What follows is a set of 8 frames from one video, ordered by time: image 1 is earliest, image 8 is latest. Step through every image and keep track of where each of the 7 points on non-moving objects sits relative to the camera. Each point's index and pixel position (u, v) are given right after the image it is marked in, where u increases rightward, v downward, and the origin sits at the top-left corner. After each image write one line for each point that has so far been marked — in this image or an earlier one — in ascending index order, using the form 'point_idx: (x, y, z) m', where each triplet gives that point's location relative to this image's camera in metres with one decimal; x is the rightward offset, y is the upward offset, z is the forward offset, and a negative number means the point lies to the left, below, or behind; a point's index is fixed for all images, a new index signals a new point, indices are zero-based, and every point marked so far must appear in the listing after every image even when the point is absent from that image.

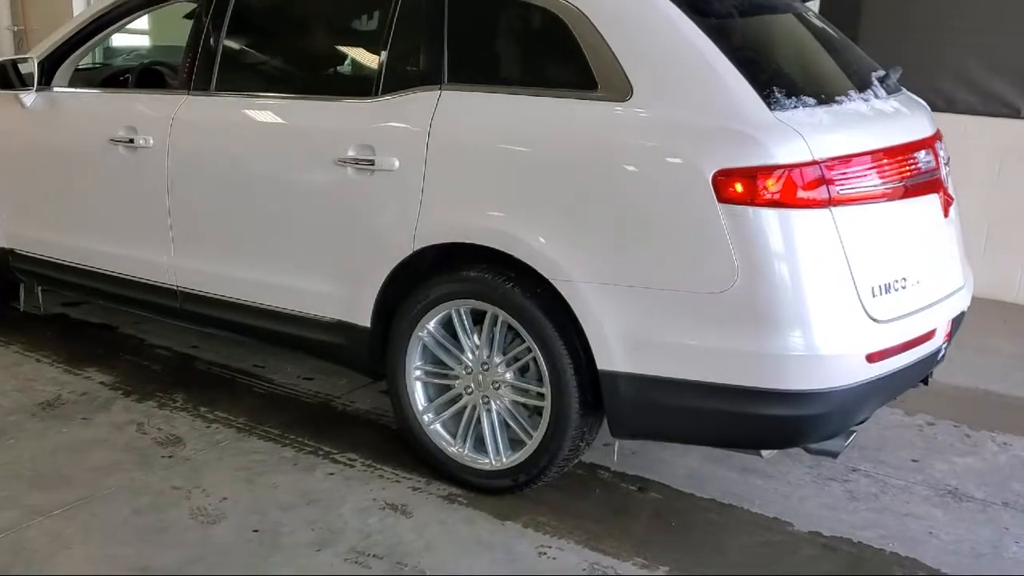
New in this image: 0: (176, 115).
0: (-1.2, +0.6, +3.6) m
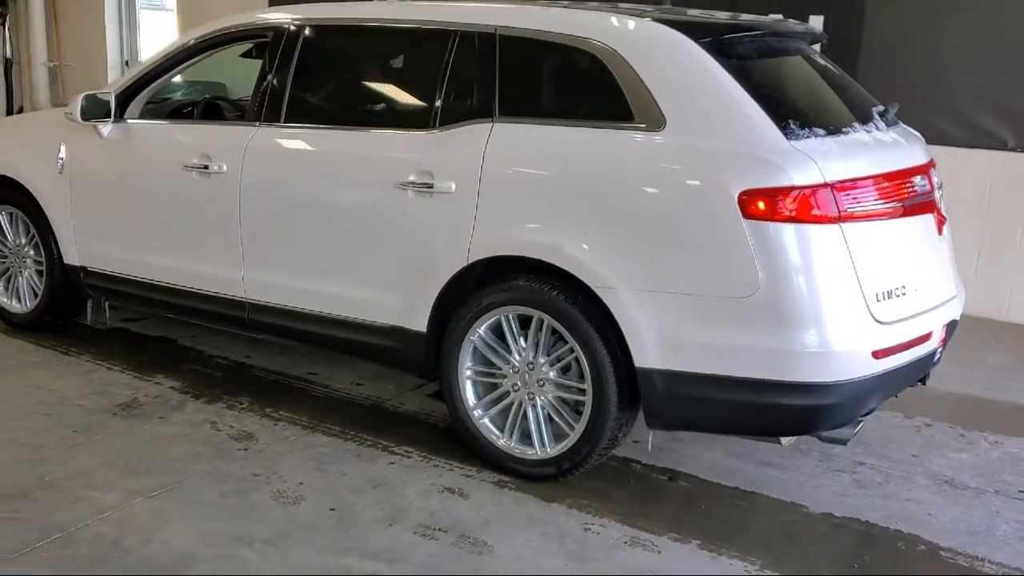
0: (-1.0, +0.6, +4.0) m
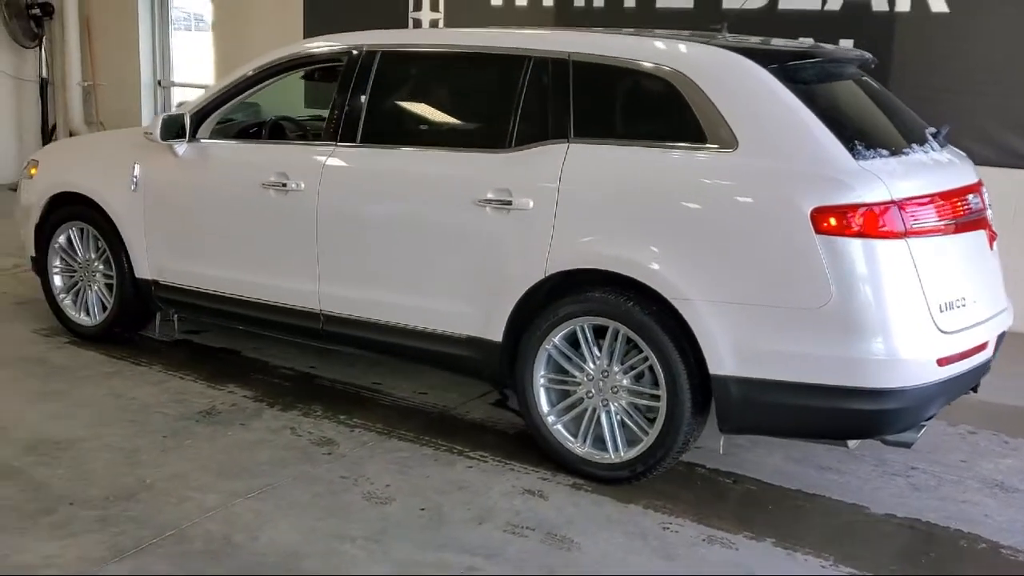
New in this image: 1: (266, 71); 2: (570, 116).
0: (-0.7, +0.5, +4.2) m
1: (-1.1, +0.9, +4.5) m
2: (+0.2, +0.6, +3.7) m
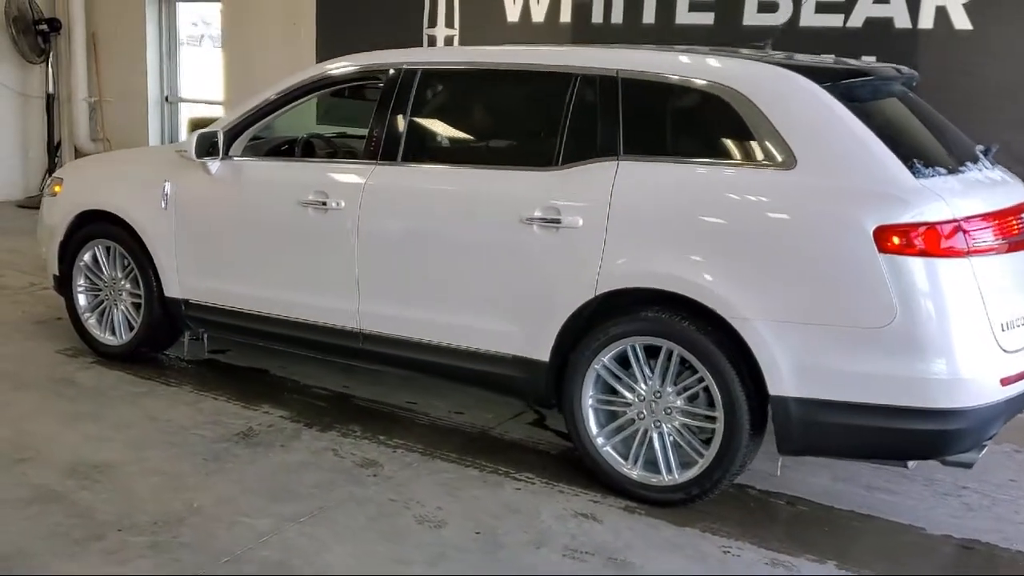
0: (-0.6, +0.4, +4.1) m
1: (-0.9, +0.9, +4.5) m
2: (+0.4, +0.6, +3.7) m
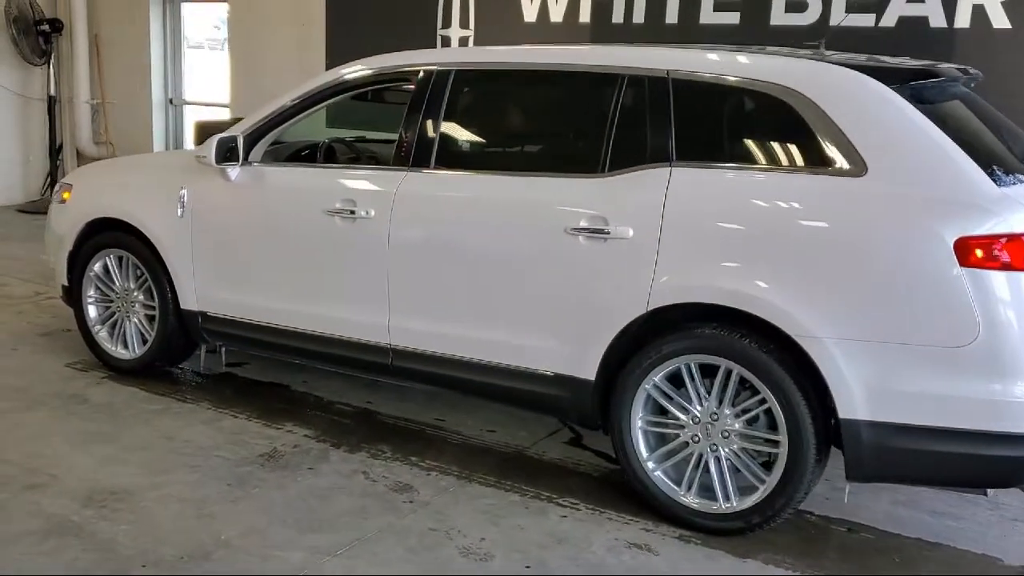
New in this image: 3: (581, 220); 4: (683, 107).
0: (-0.4, +0.4, +3.9) m
1: (-0.8, +0.8, +4.3) m
2: (+0.5, +0.5, +3.5) m
3: (+0.2, +0.2, +3.5) m
4: (+0.6, +0.6, +3.5) m
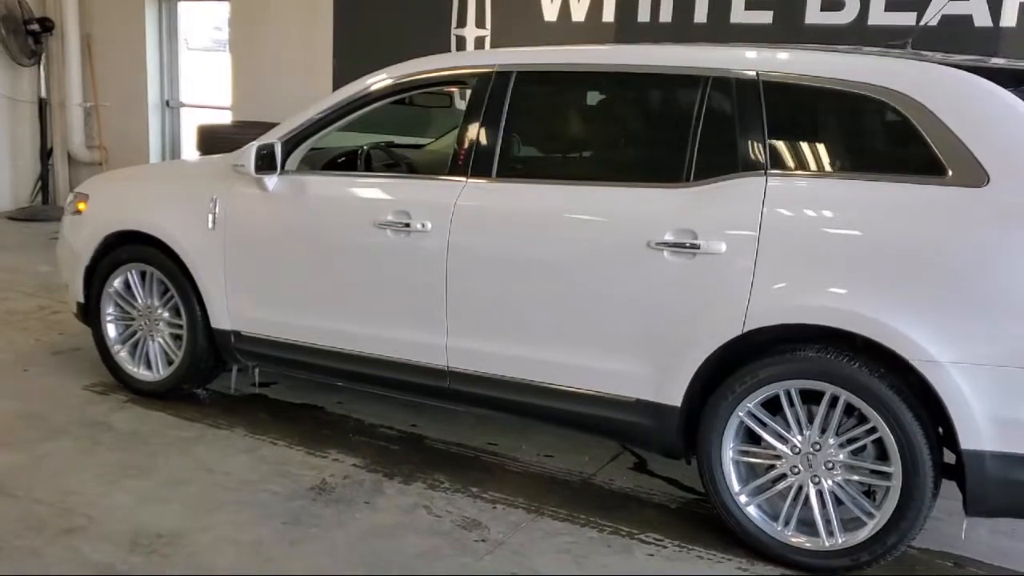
0: (-0.2, +0.3, +3.7) m
1: (-0.5, +0.7, +4.0) m
2: (+0.8, +0.4, +3.2) m
3: (+0.5, +0.2, +3.2) m
4: (+0.8, +0.5, +3.2) m
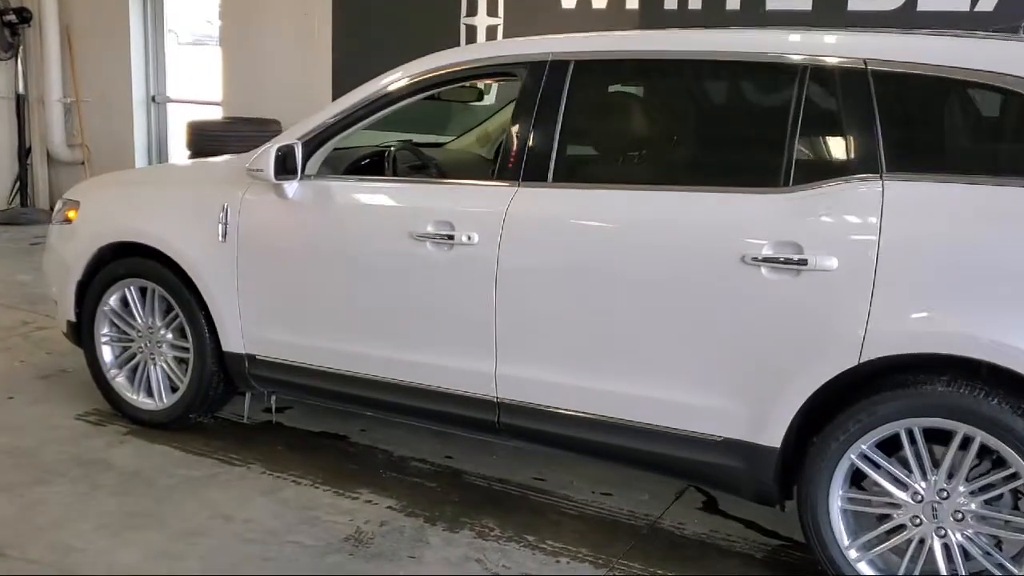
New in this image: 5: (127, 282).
0: (0.0, +0.2, +3.2) m
1: (-0.3, +0.7, +3.5) m
2: (+1.0, +0.4, +2.8) m
3: (+0.7, +0.1, +2.8) m
4: (+1.0, +0.5, +2.8) m
5: (-1.5, 0.0, +4.0) m
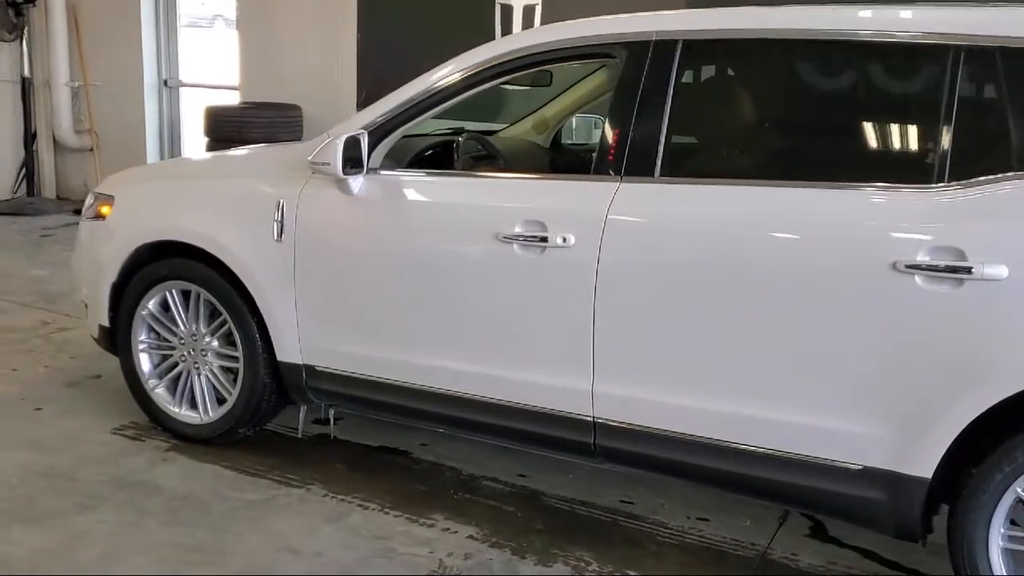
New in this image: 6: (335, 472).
0: (+0.3, +0.2, +2.9) m
1: (-0.1, +0.7, +3.2) m
2: (+1.3, +0.4, +2.5) m
3: (+1.0, +0.1, +2.5) m
4: (+1.3, +0.5, +2.5) m
5: (-1.2, 0.0, +3.7) m
6: (-0.6, -0.6, +3.5) m
